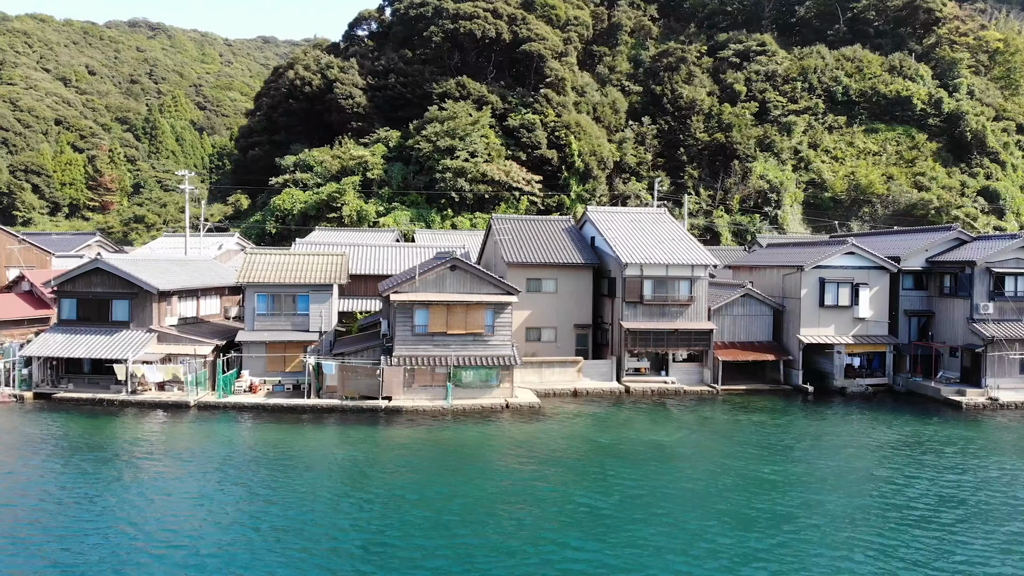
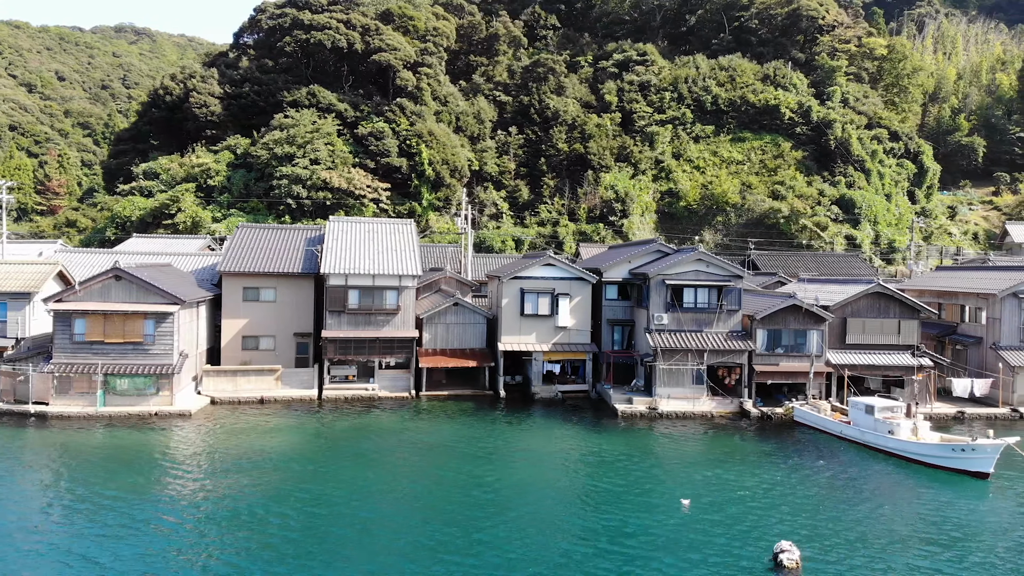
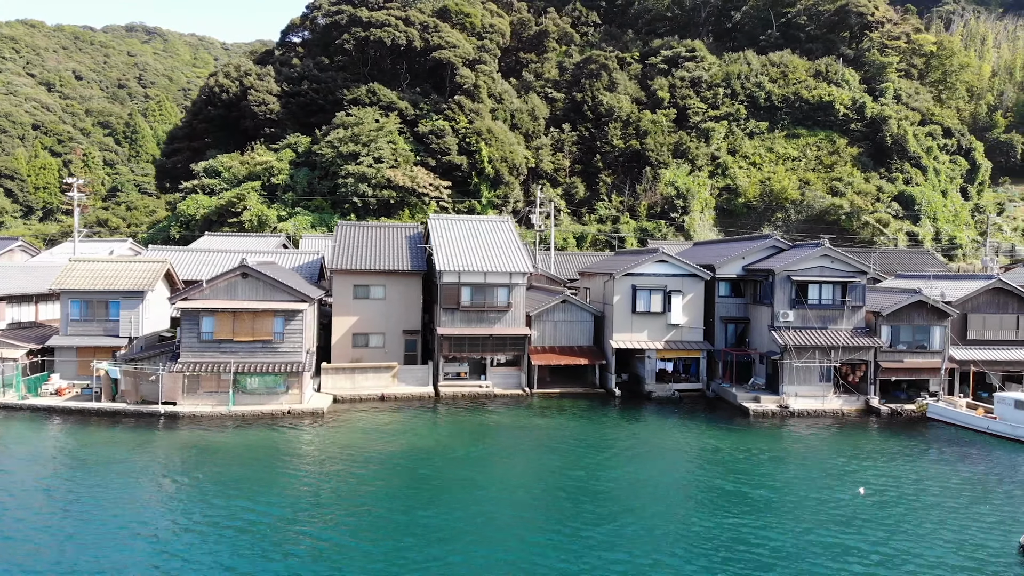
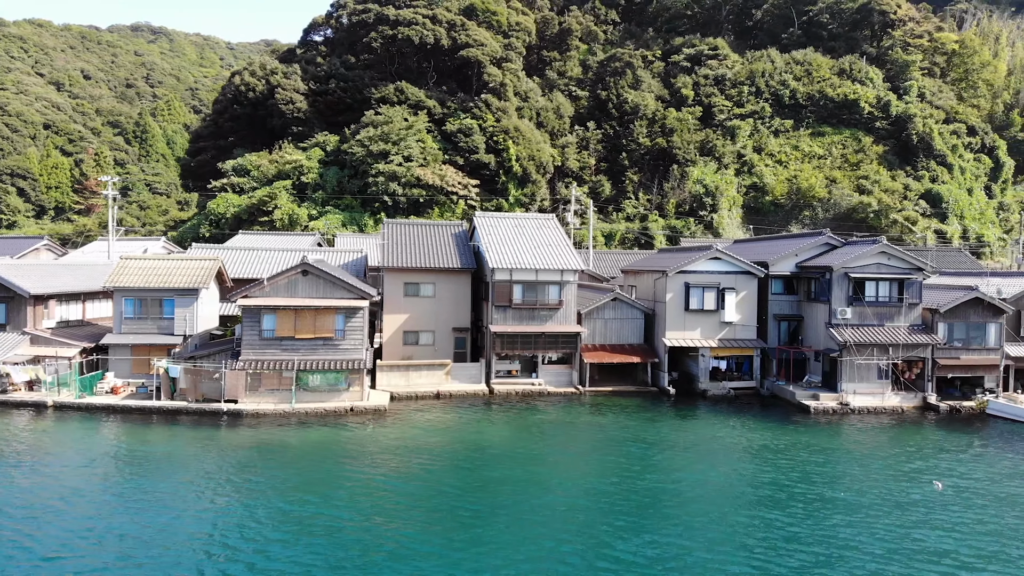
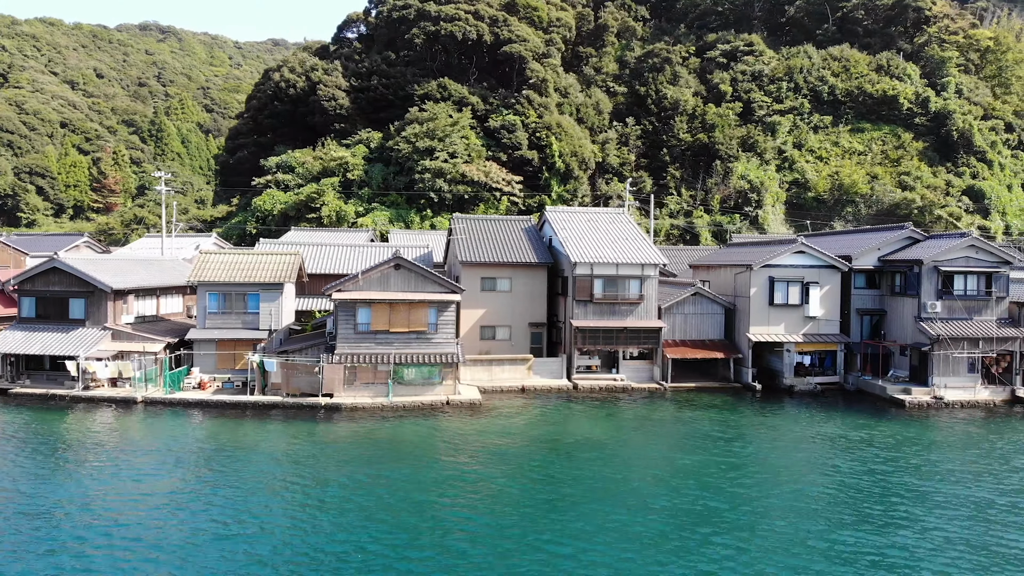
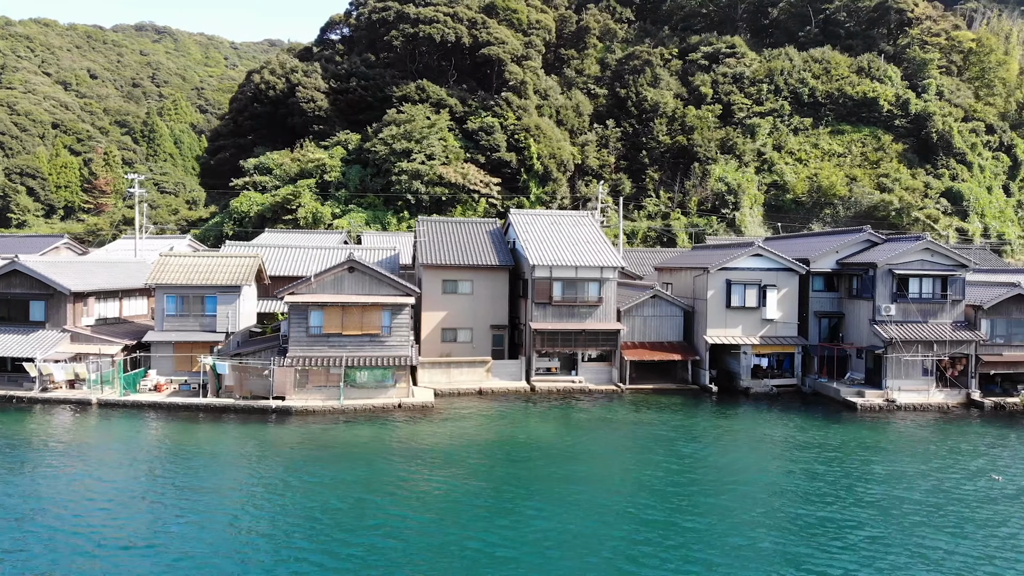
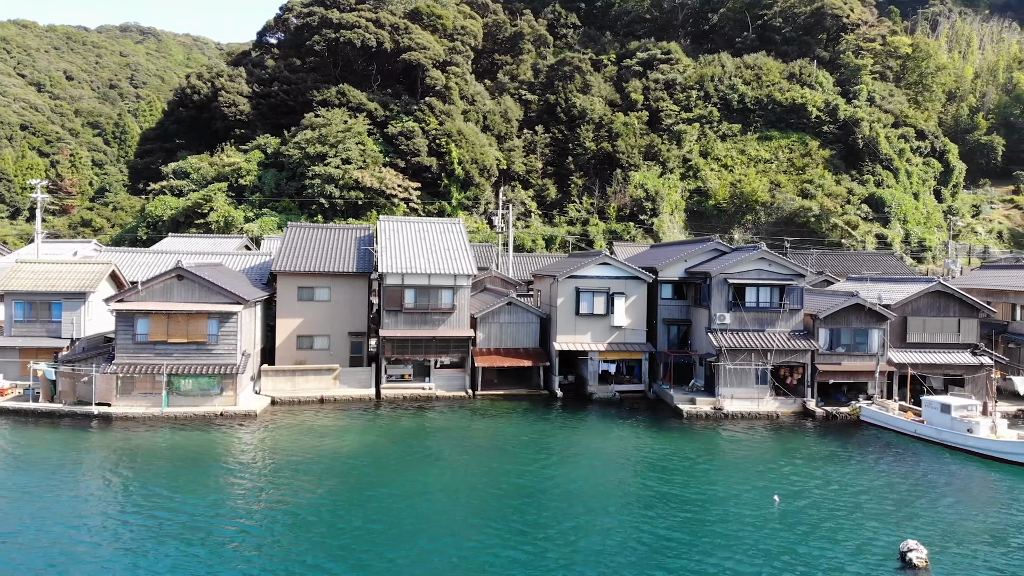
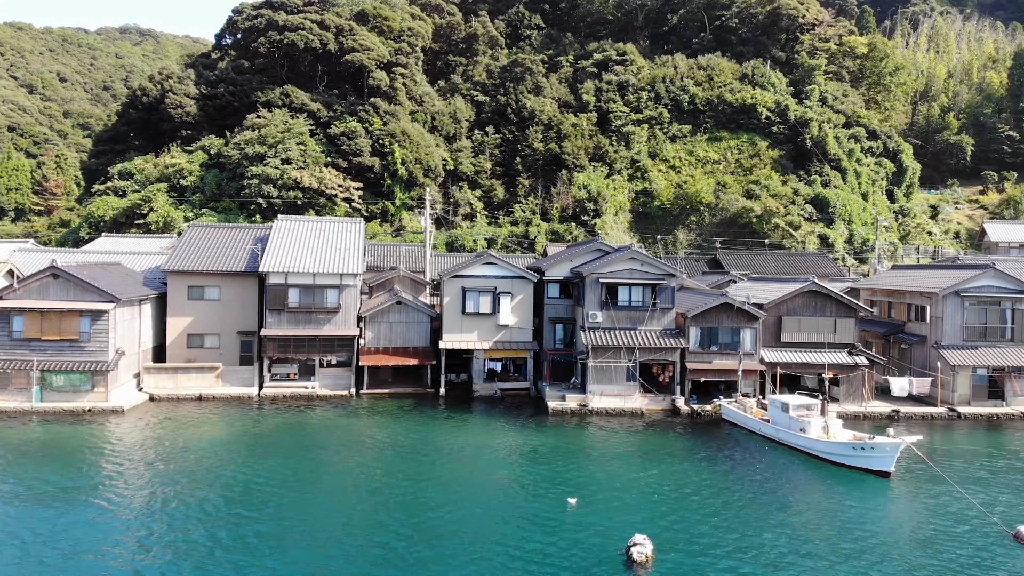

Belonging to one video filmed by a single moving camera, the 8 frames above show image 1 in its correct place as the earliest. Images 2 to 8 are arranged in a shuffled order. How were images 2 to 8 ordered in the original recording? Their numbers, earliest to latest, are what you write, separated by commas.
5, 6, 4, 3, 7, 2, 8
